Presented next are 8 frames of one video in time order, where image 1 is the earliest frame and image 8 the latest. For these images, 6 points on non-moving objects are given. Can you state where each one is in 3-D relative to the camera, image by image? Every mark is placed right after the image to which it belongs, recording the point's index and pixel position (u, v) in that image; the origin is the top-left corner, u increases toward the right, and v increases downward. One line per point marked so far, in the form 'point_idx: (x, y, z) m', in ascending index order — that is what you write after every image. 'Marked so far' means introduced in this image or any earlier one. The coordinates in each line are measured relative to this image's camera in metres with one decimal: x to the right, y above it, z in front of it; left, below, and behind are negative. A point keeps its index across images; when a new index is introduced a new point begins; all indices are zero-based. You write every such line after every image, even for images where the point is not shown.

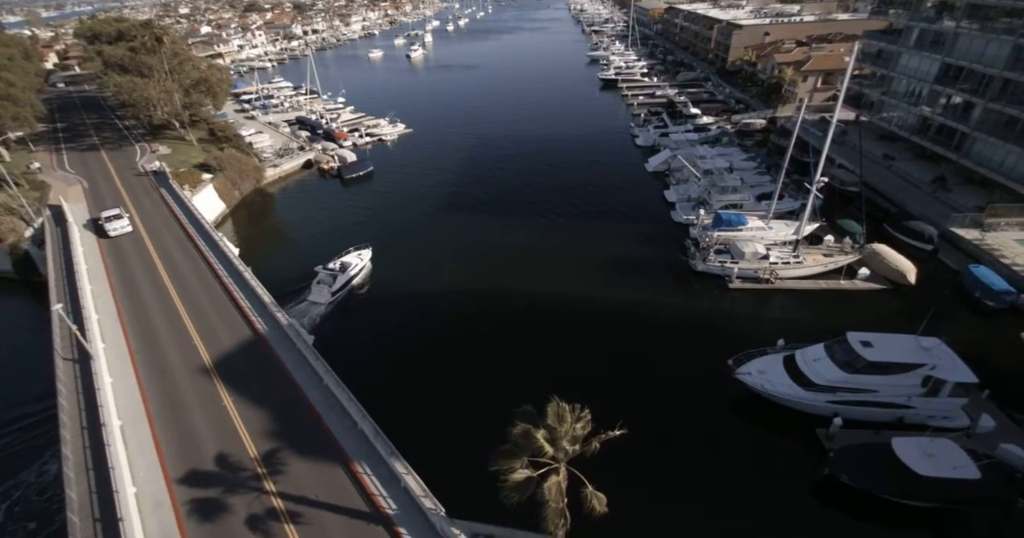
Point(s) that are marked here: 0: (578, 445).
0: (+1.9, -5.0, +13.7) m
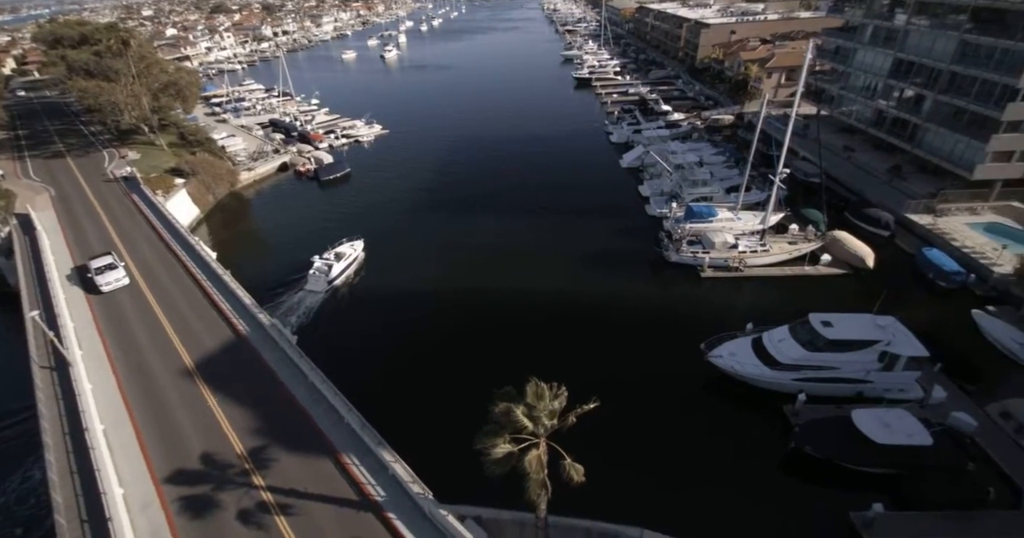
0: (+1.3, -4.6, +14.6) m
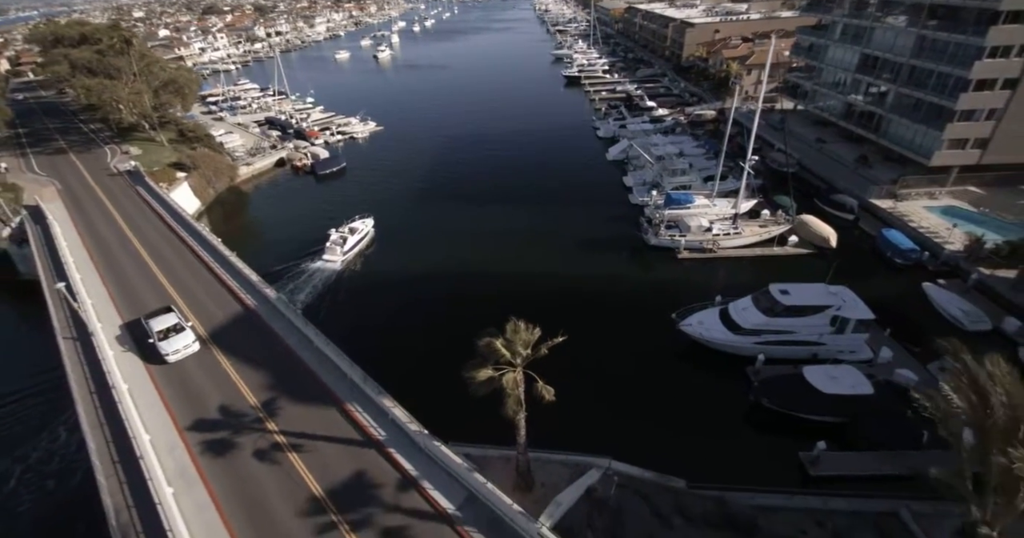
0: (+0.7, -3.0, +17.3) m
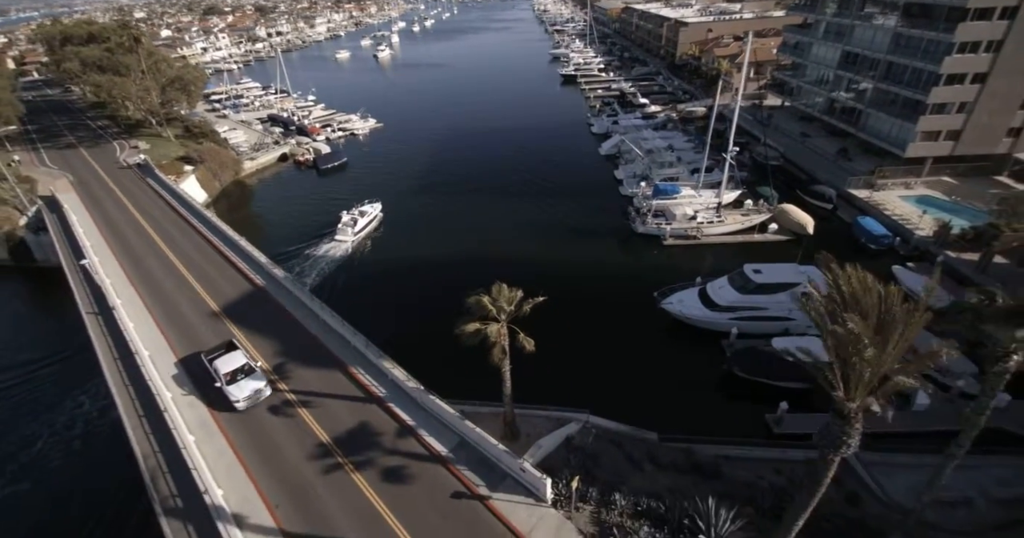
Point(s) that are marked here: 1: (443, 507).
0: (+0.1, -1.6, +19.6) m
1: (-2.7, -9.5, +19.1) m
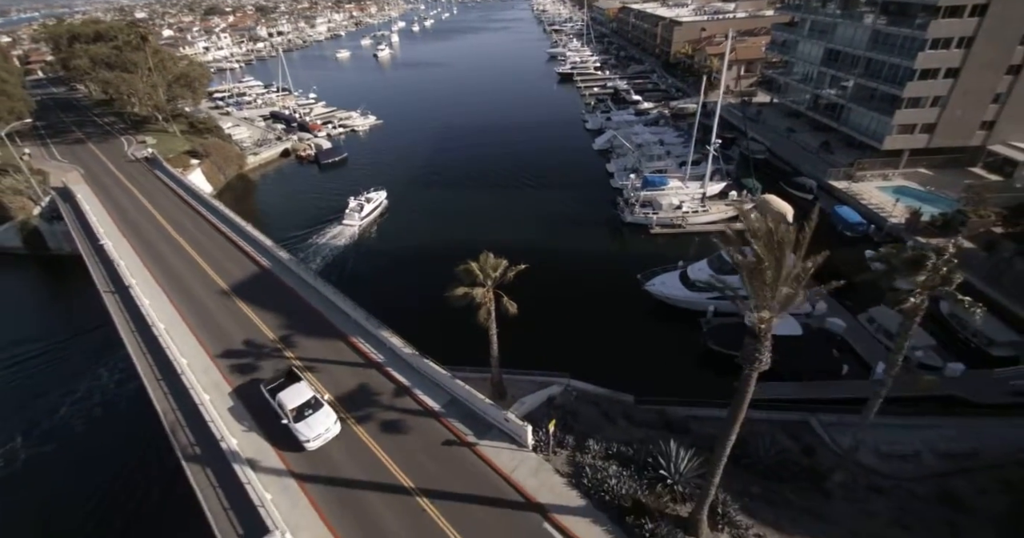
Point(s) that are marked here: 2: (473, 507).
0: (-0.6, -0.3, +21.7) m
1: (-3.4, -8.1, +21.2) m
2: (-1.6, -9.4, +19.0) m
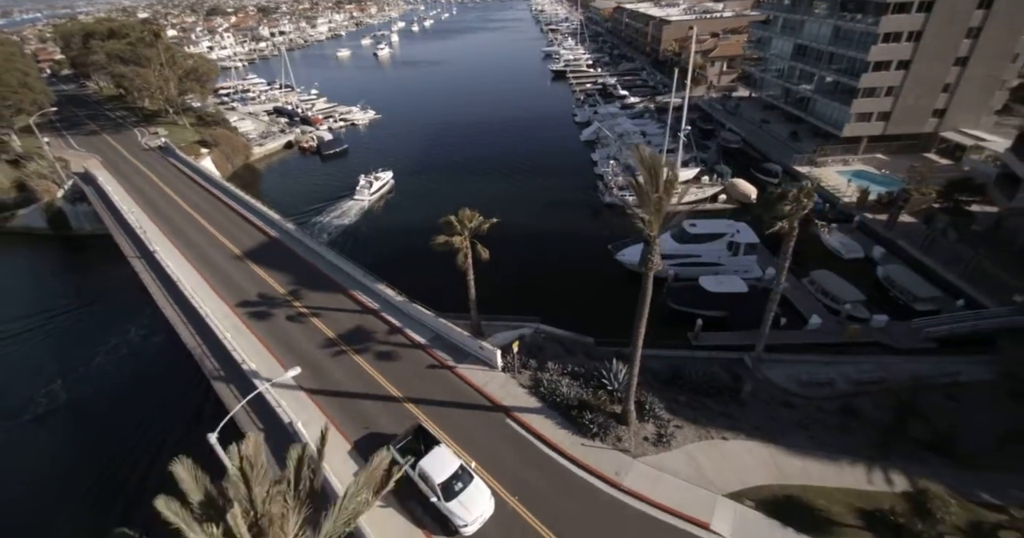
0: (-2.1, +2.3, +26.0) m
1: (-4.9, -5.5, +25.5) m
2: (-3.1, -6.8, +23.2) m
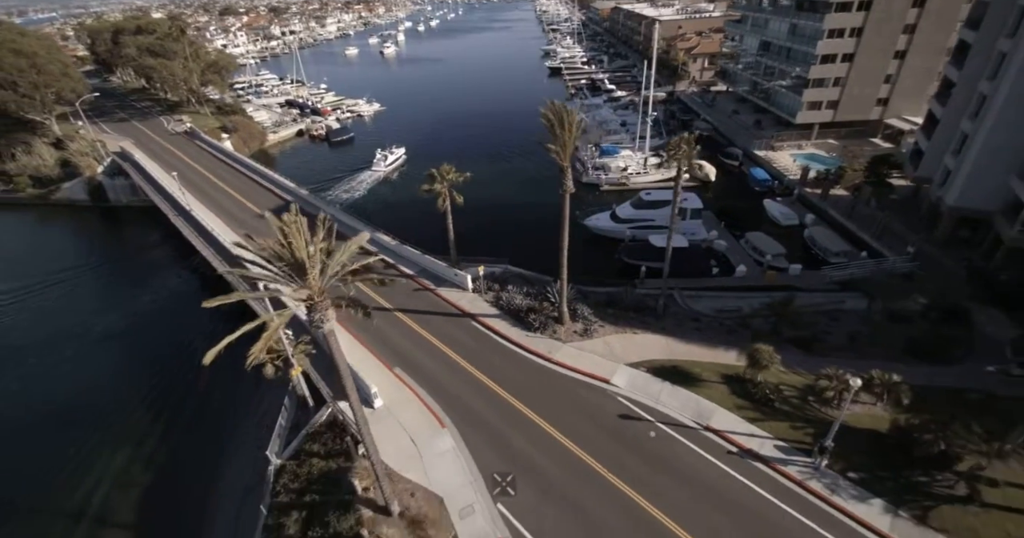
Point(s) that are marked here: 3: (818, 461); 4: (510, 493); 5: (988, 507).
0: (-4.2, +6.2, +32.8) m
1: (-7.1, -1.6, +32.3) m
2: (-5.3, -2.9, +30.0) m
3: (+12.8, -8.0, +20.0) m
4: (-0.1, -9.2, +19.7) m
5: (+18.7, -9.3, +18.6) m
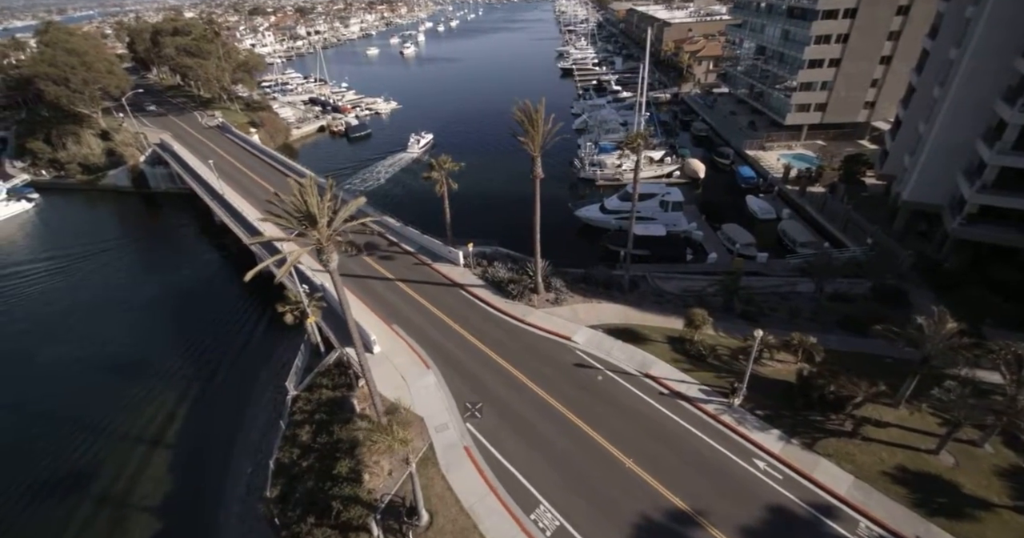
0: (-5.0, +8.0, +37.6) m
1: (-8.1, +0.2, +37.2) m
2: (-6.5, -1.1, +34.8) m
3: (+11.2, -6.7, +24.2) m
4: (-1.8, -7.5, +24.3) m
5: (+16.9, -8.1, +22.6) m
